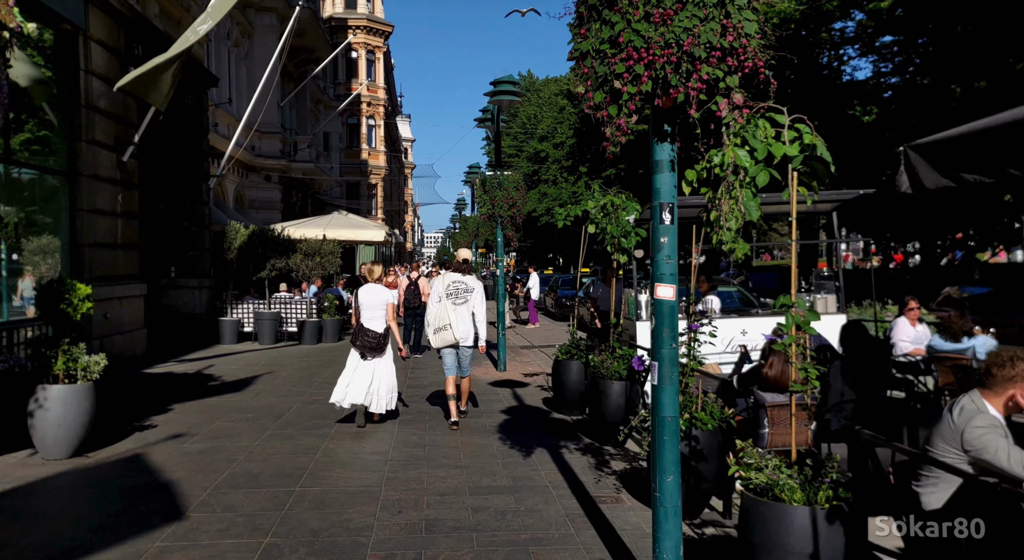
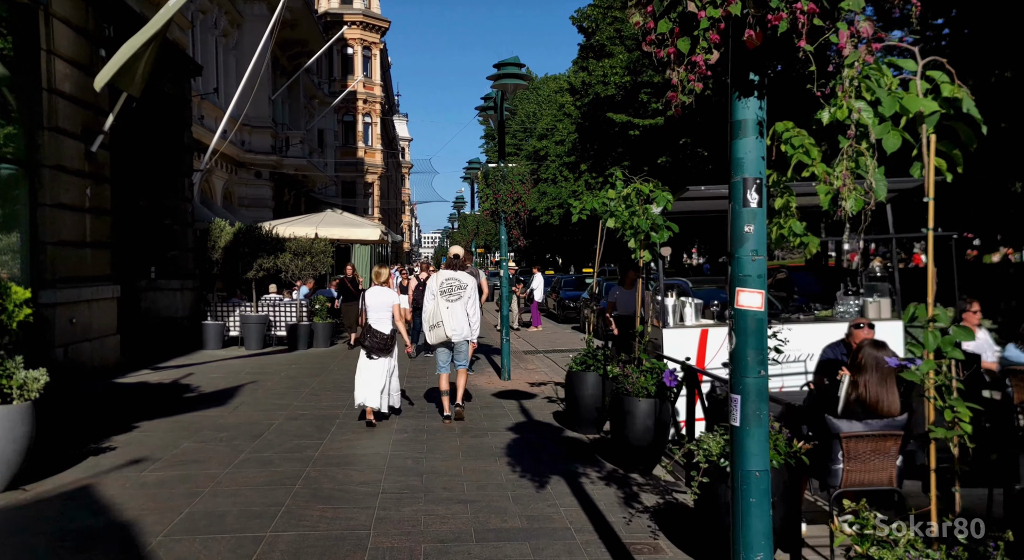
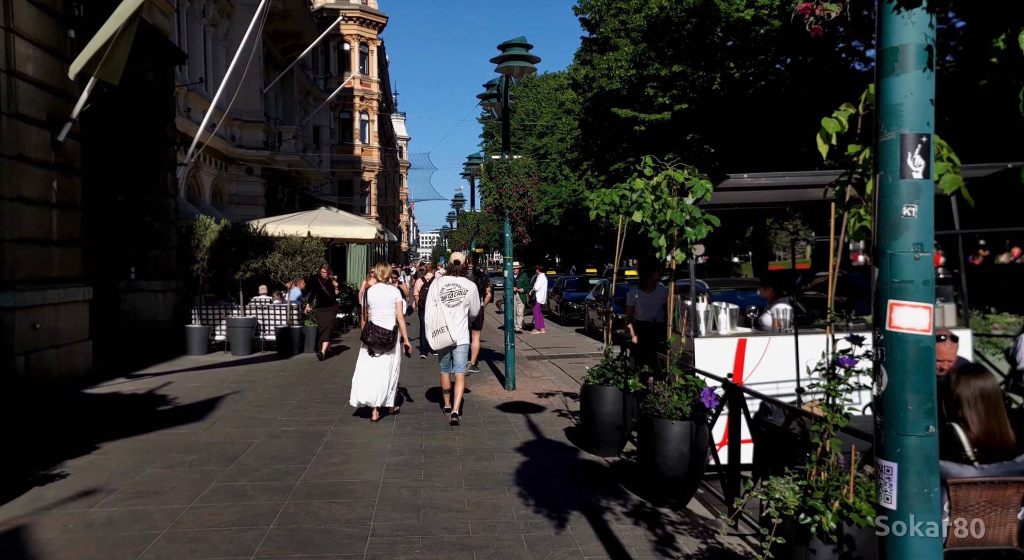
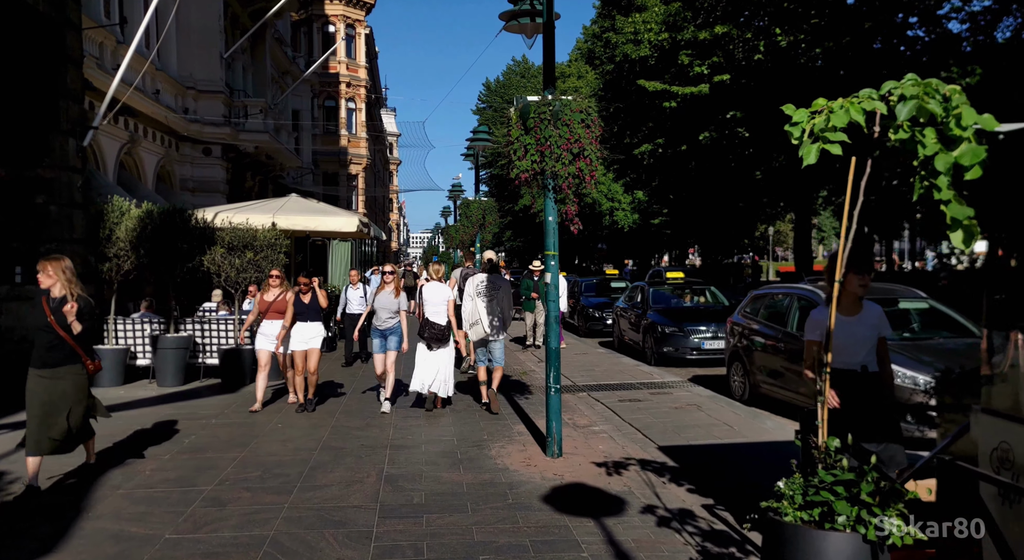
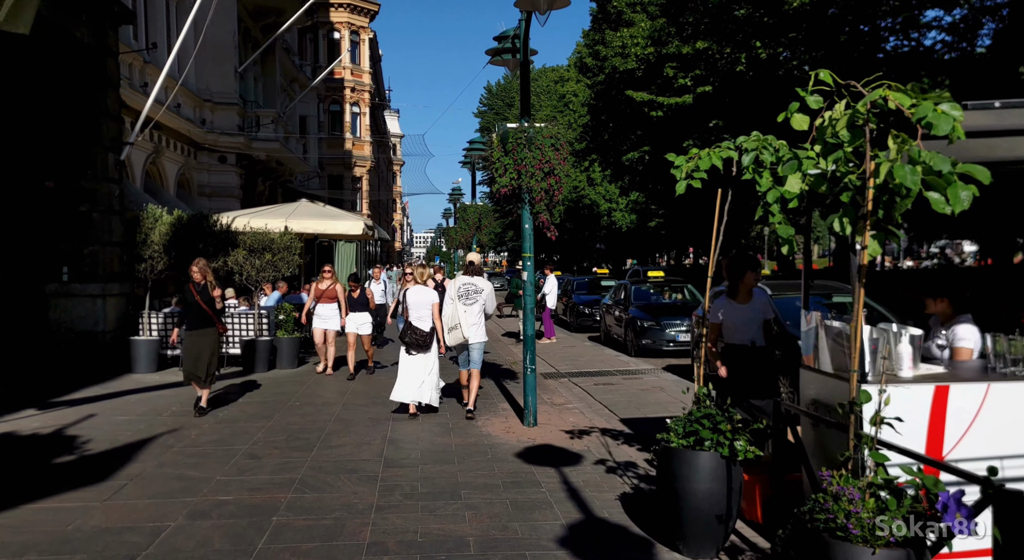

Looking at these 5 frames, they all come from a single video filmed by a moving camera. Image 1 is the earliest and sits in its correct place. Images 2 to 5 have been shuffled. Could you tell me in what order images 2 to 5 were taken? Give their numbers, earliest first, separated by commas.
2, 3, 5, 4
